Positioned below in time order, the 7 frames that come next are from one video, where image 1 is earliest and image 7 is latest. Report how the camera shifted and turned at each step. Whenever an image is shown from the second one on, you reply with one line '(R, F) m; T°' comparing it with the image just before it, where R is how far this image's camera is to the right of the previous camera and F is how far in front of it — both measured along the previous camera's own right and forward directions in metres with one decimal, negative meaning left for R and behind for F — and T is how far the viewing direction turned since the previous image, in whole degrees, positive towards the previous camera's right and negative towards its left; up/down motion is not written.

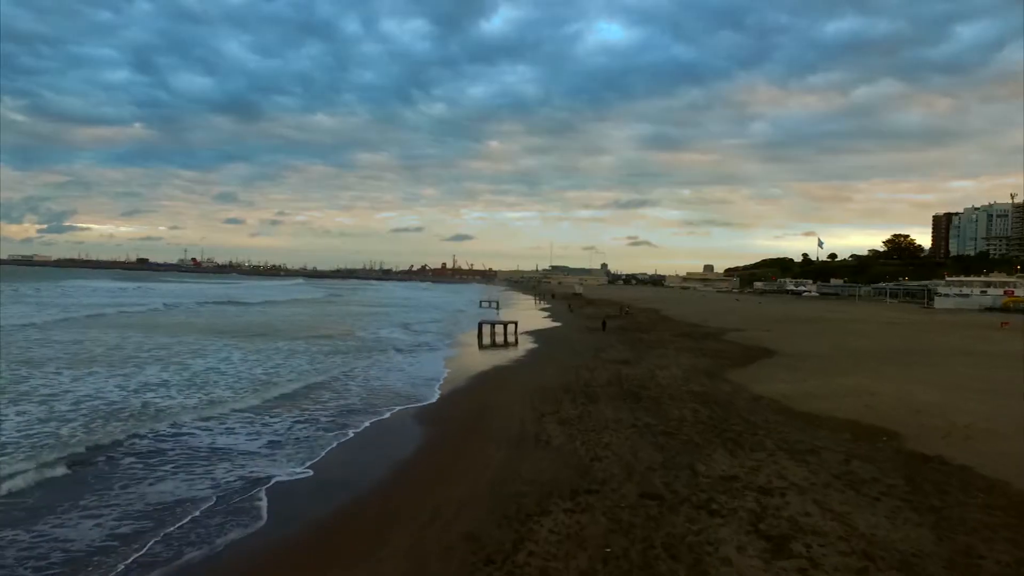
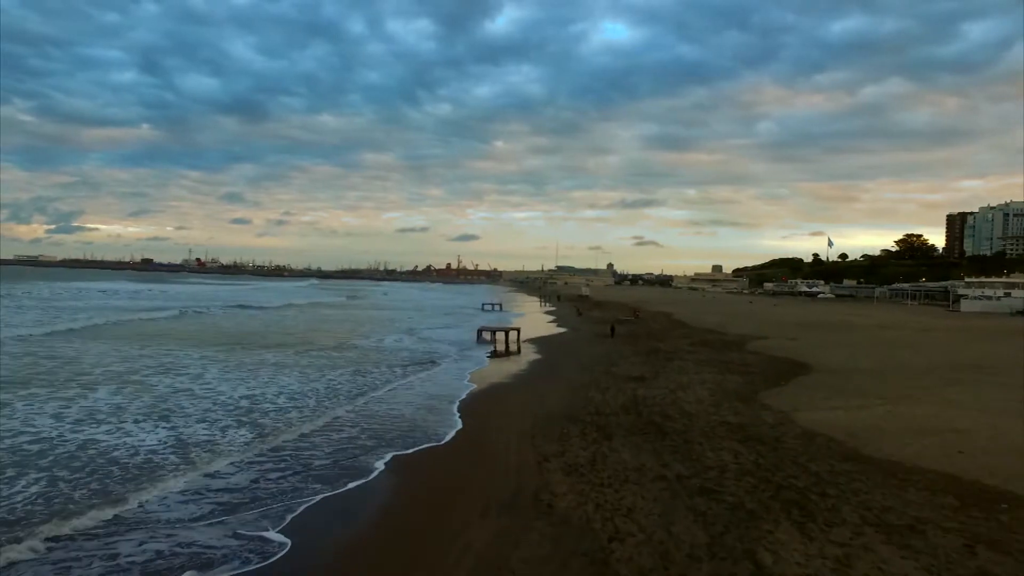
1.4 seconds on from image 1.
(+0.1, +1.9) m; -1°
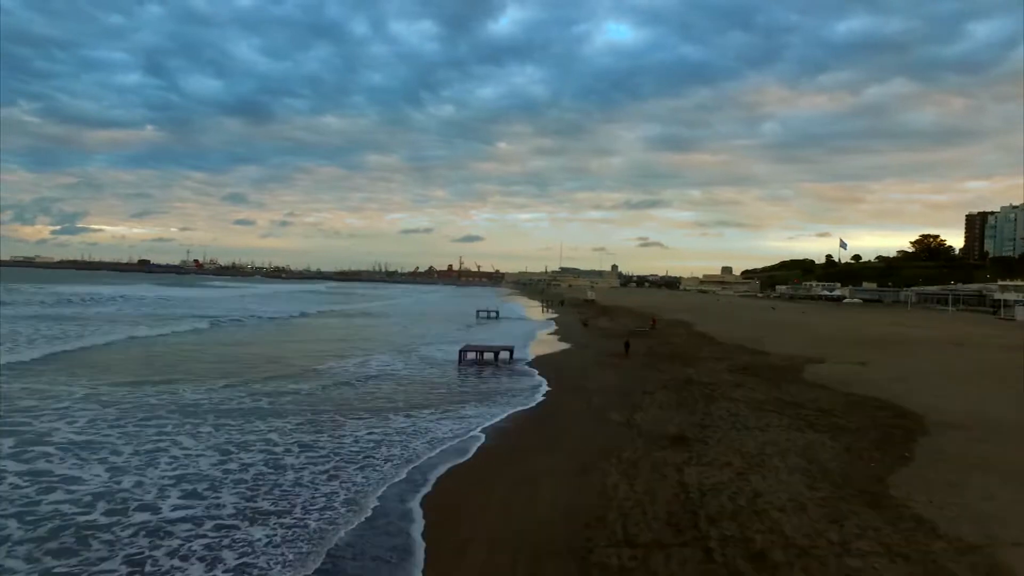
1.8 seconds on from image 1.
(+0.3, +4.5) m; 0°
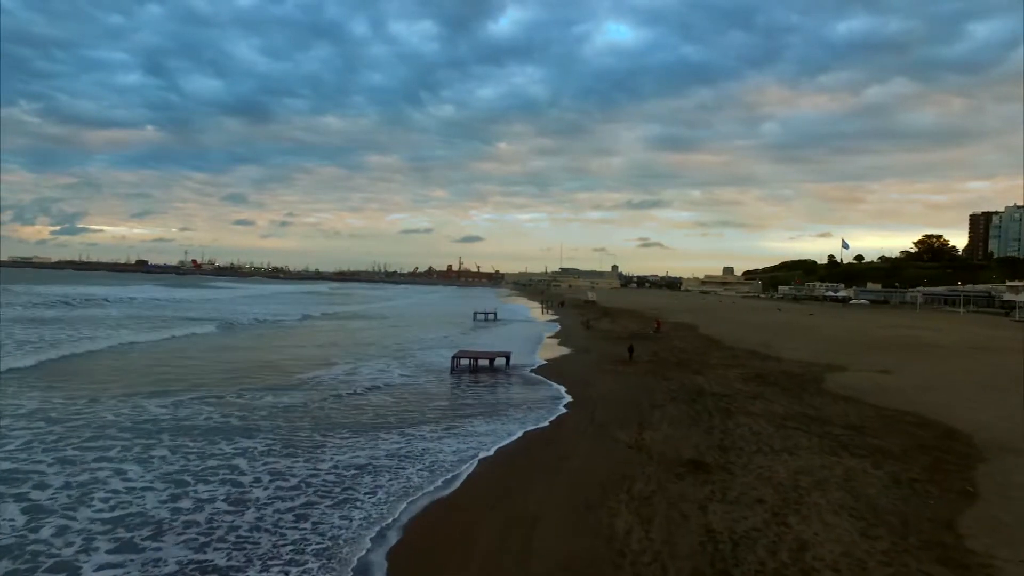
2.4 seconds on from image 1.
(+0.1, +1.2) m; 0°
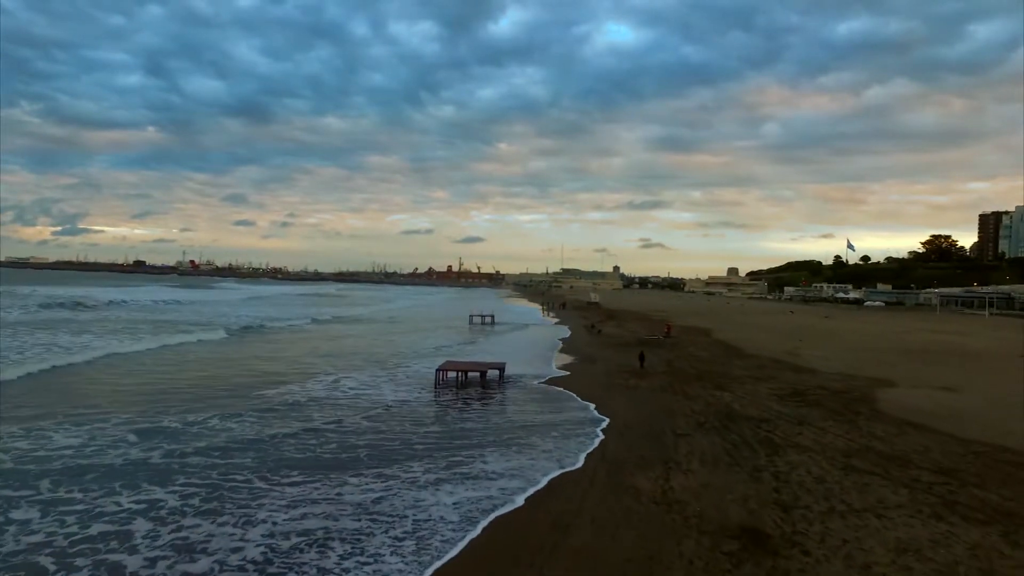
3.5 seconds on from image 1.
(+0.1, +2.2) m; 0°
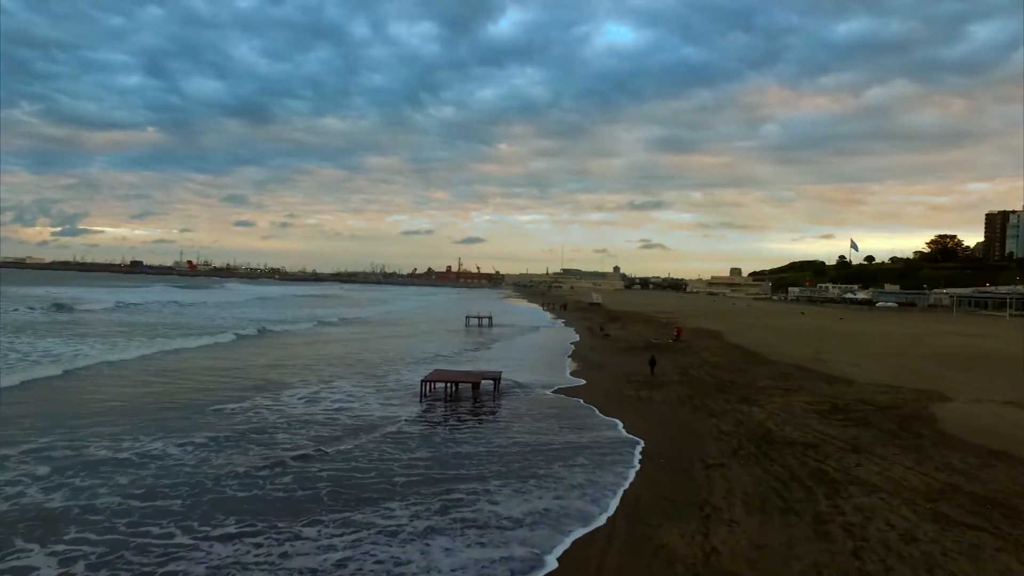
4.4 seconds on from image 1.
(+0.1, +1.8) m; 0°
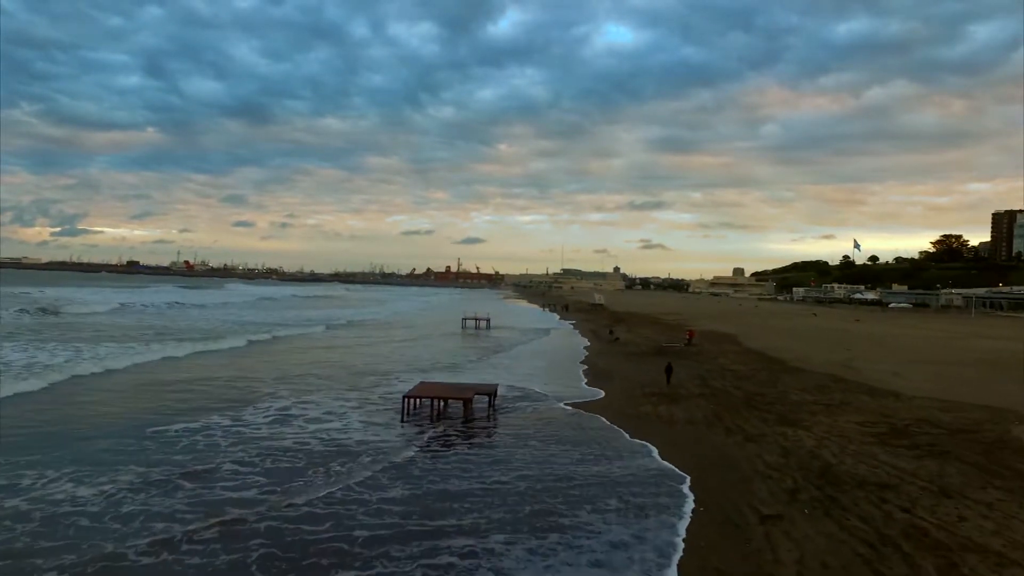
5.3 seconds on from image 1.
(0.0, +1.9) m; 0°
